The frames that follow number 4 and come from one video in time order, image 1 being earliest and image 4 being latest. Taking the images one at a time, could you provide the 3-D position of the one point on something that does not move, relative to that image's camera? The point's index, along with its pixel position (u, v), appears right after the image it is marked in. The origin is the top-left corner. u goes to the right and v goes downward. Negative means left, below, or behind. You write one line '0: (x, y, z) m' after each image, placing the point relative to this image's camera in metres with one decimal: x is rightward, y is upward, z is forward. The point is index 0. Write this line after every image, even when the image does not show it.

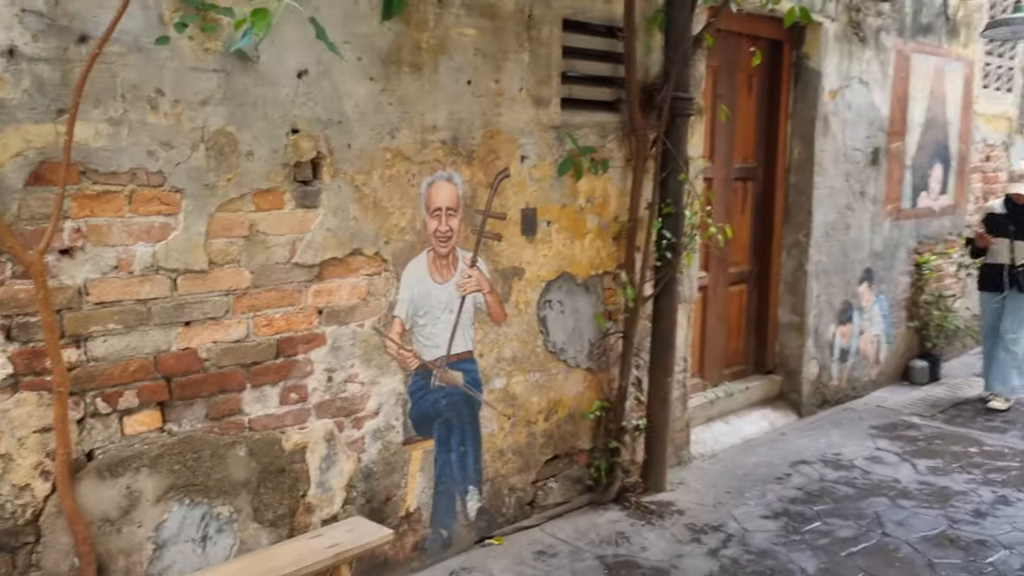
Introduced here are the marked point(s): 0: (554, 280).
0: (+0.2, 0.0, +3.9) m
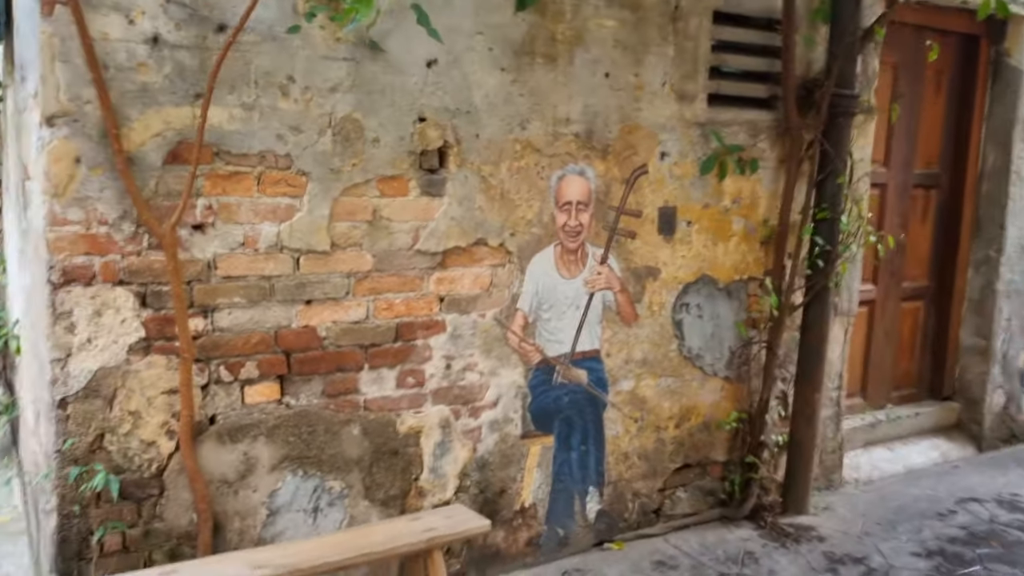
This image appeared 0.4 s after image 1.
0: (+0.7, 0.0, +3.8) m
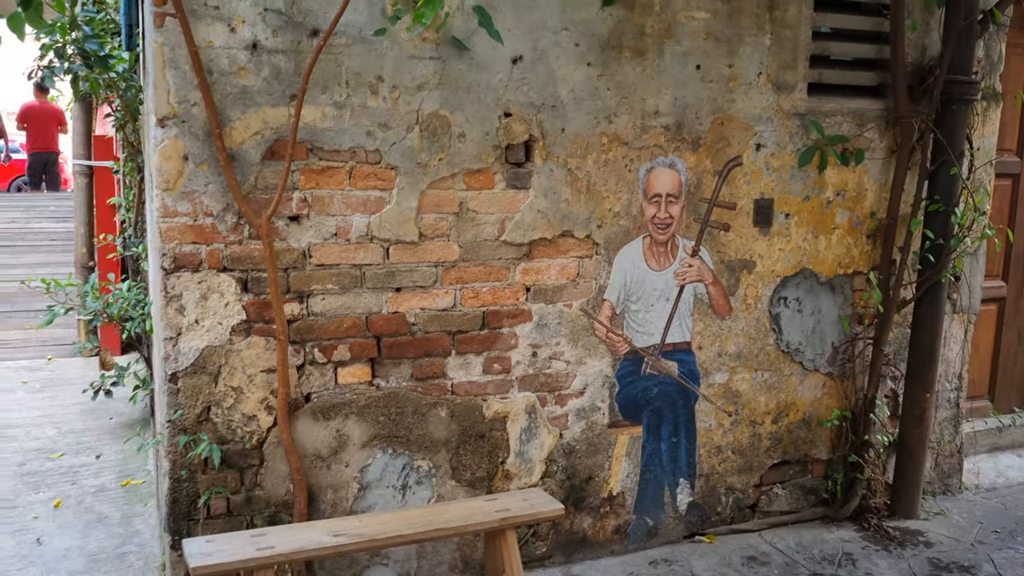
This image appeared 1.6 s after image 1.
0: (+1.1, 0.0, +3.7) m
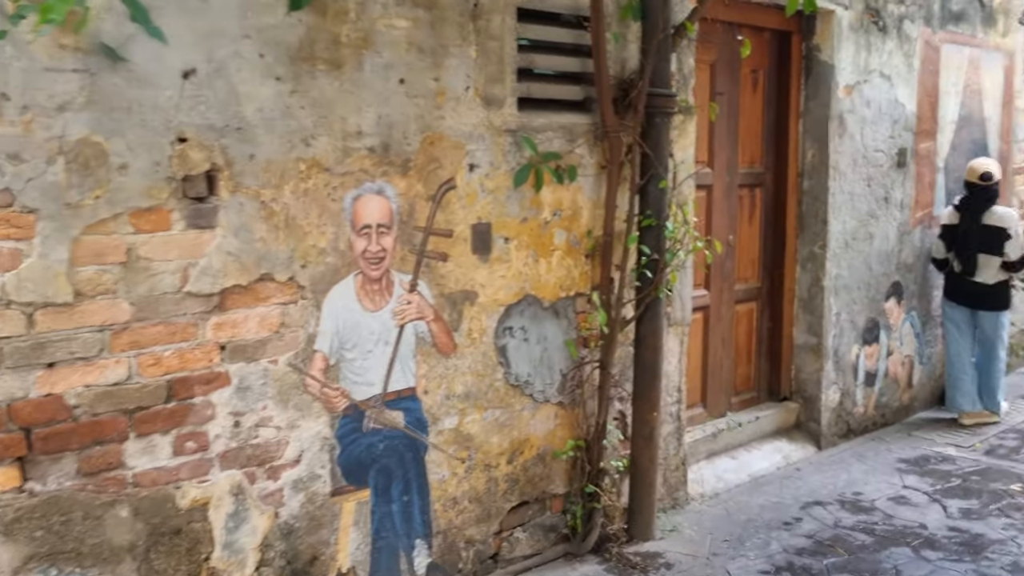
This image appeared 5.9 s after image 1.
0: (0.0, -0.1, +3.5) m
